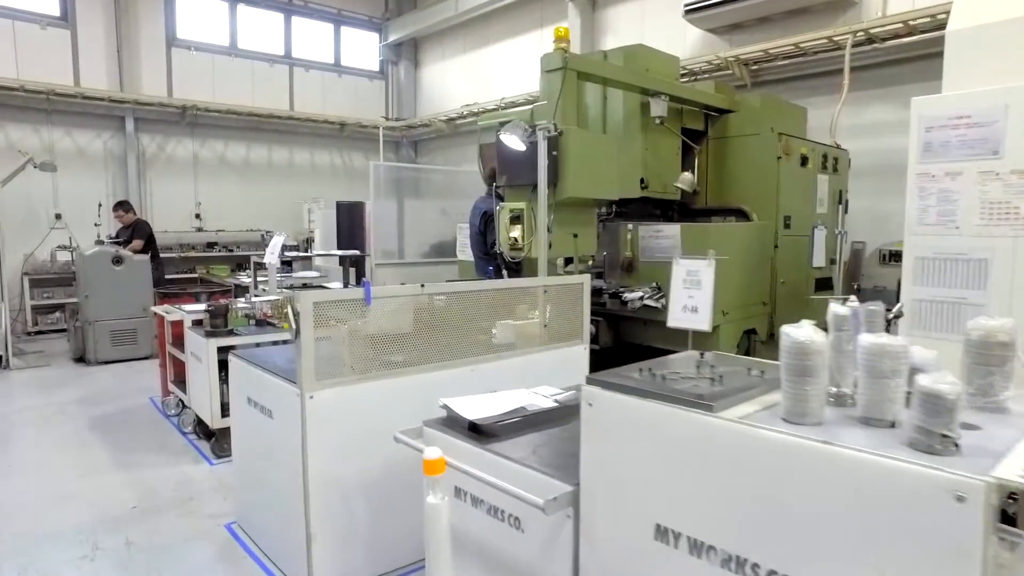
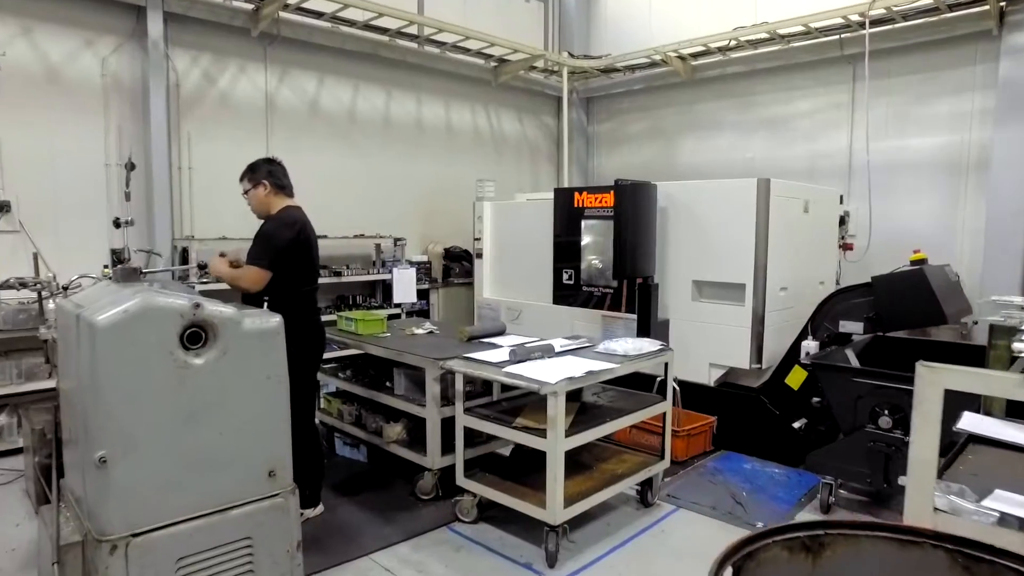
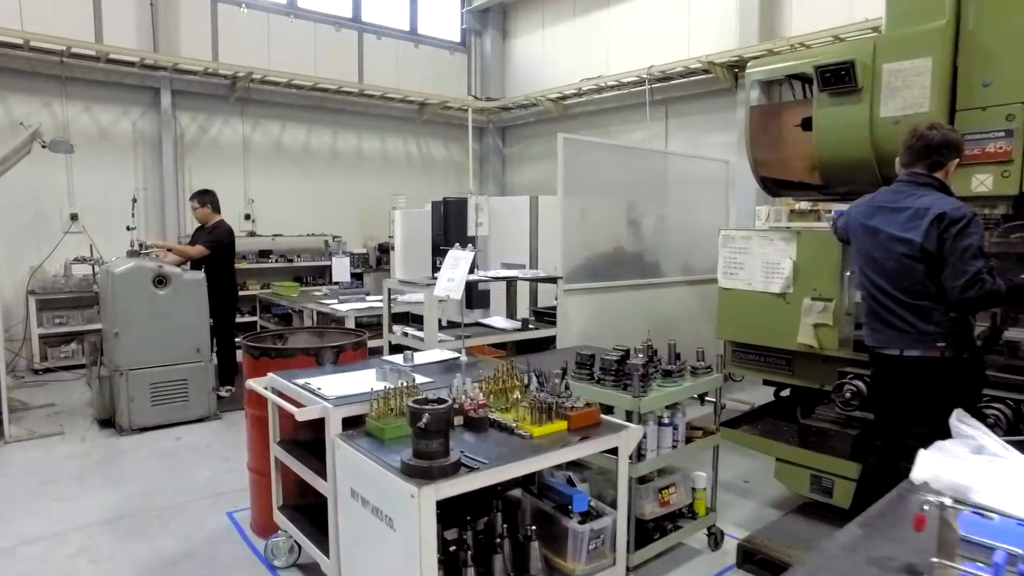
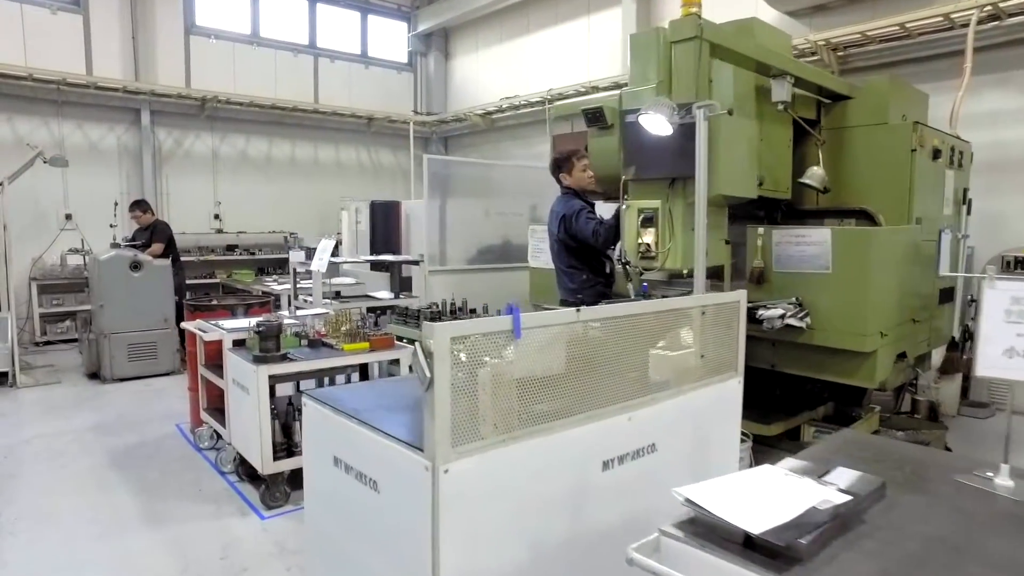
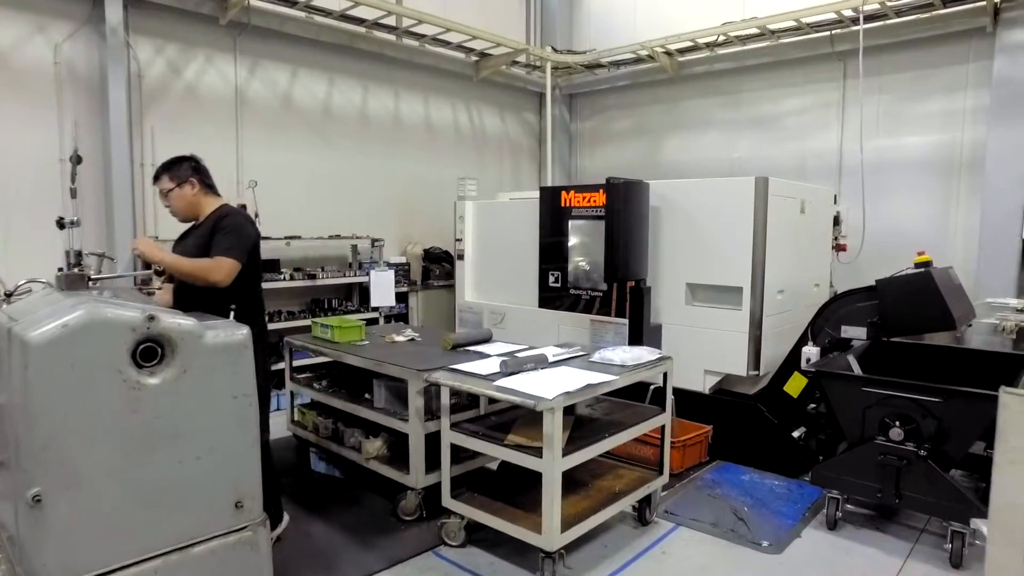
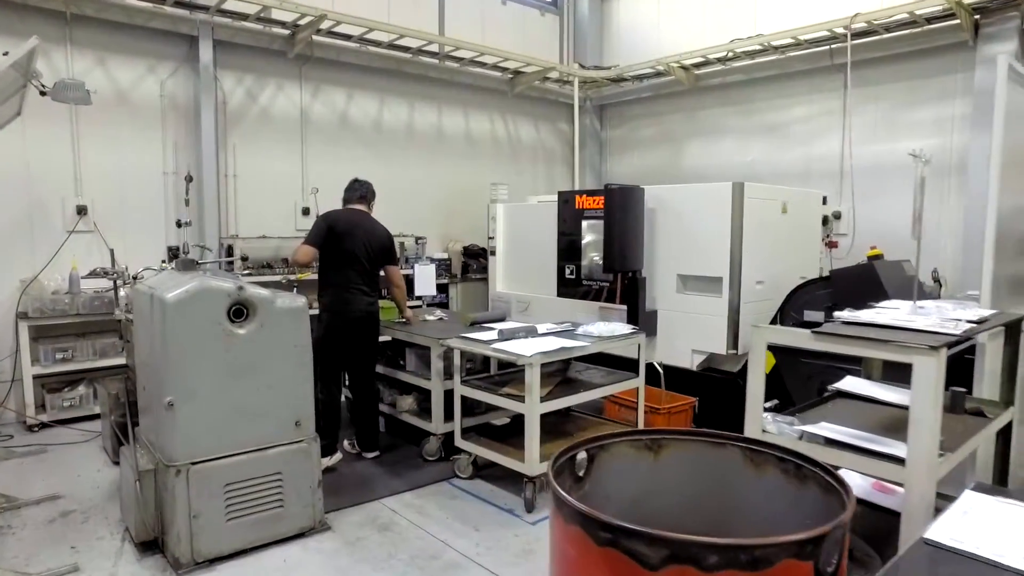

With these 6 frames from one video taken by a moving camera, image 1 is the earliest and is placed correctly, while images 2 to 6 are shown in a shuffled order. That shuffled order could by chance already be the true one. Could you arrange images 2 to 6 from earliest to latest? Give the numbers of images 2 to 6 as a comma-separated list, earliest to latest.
4, 3, 6, 2, 5
